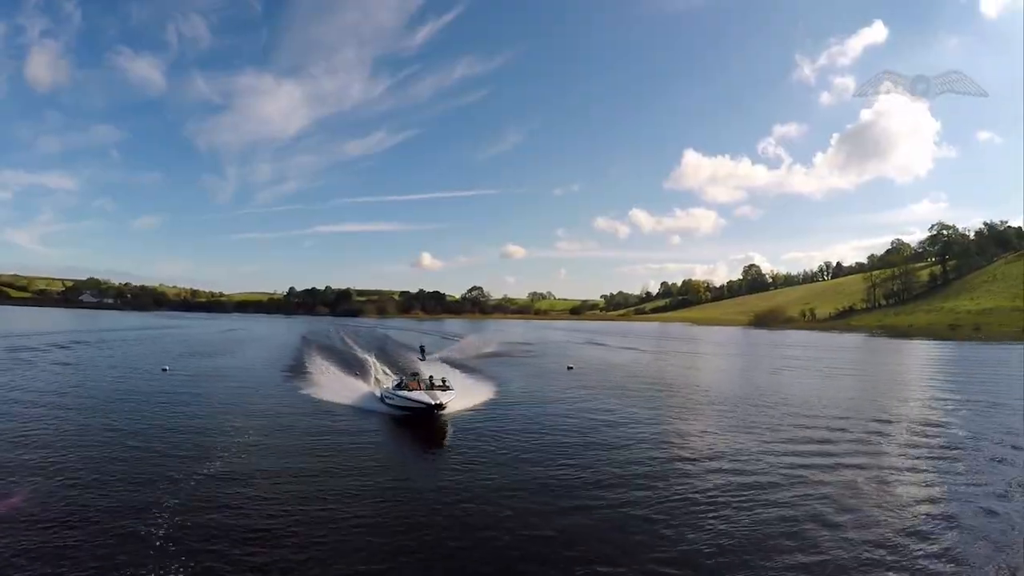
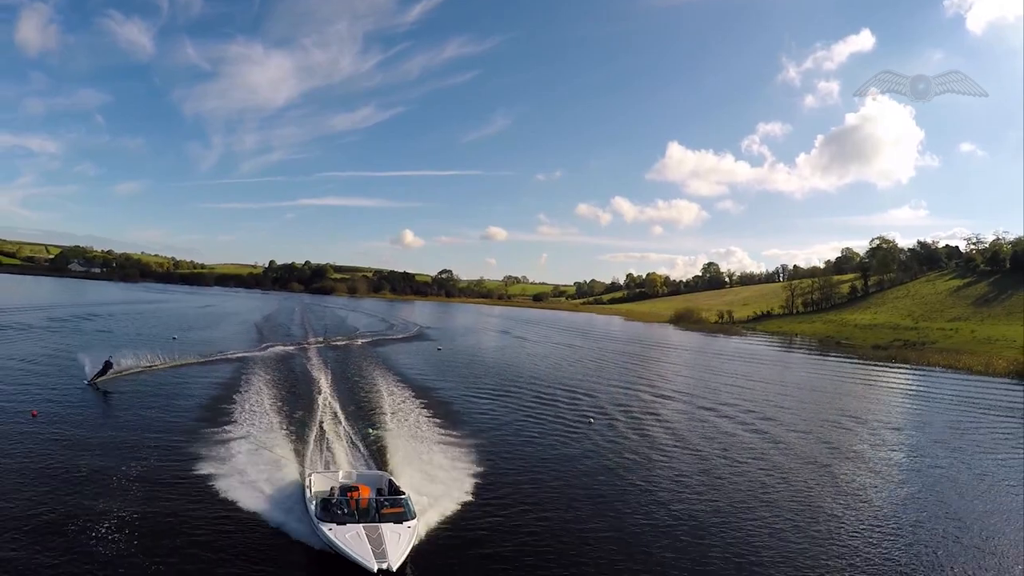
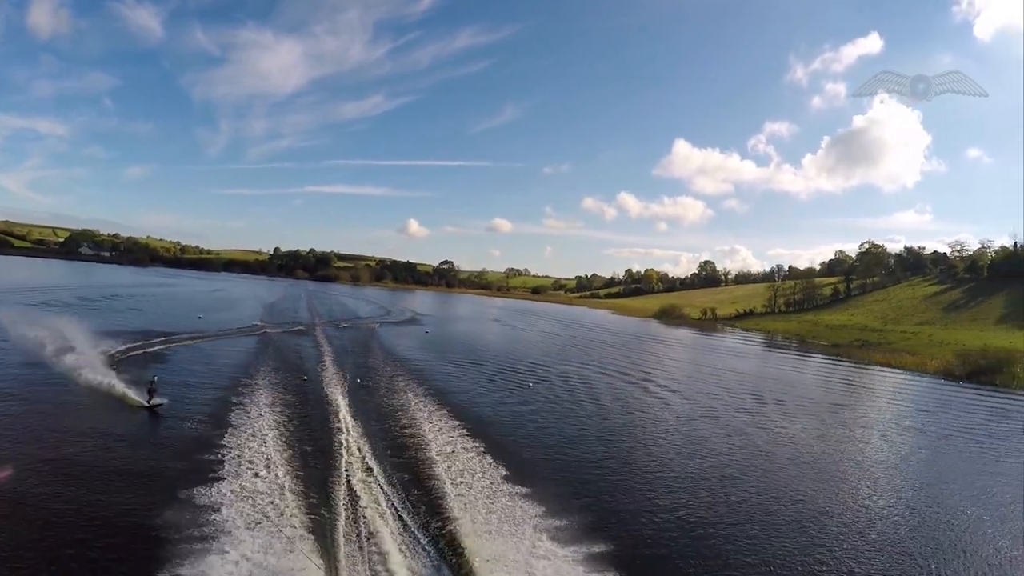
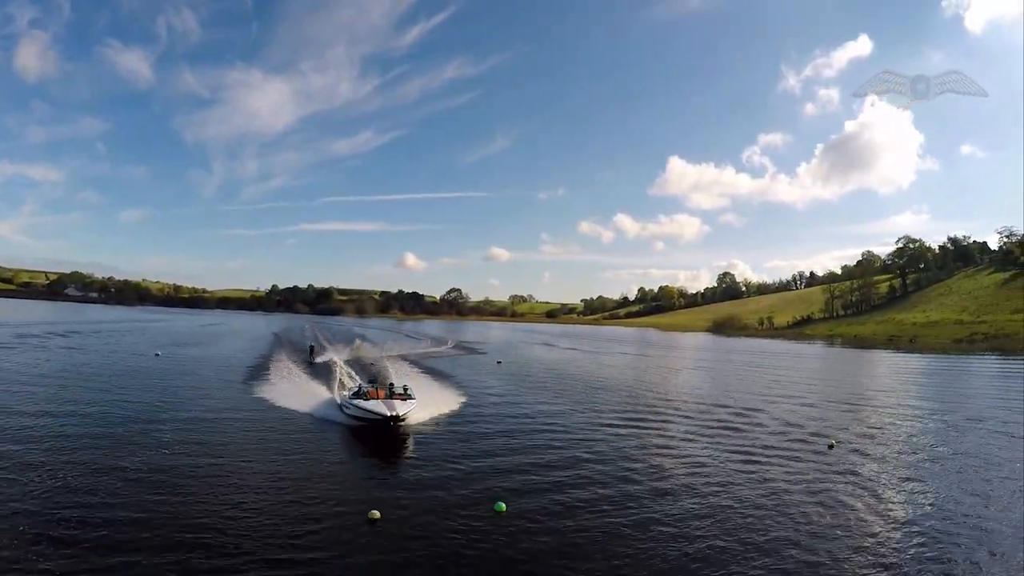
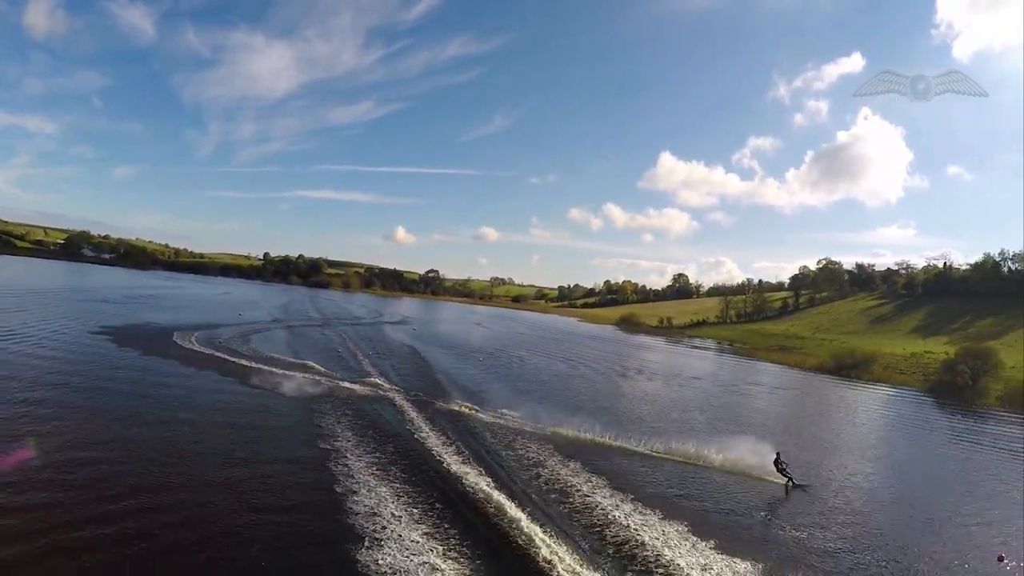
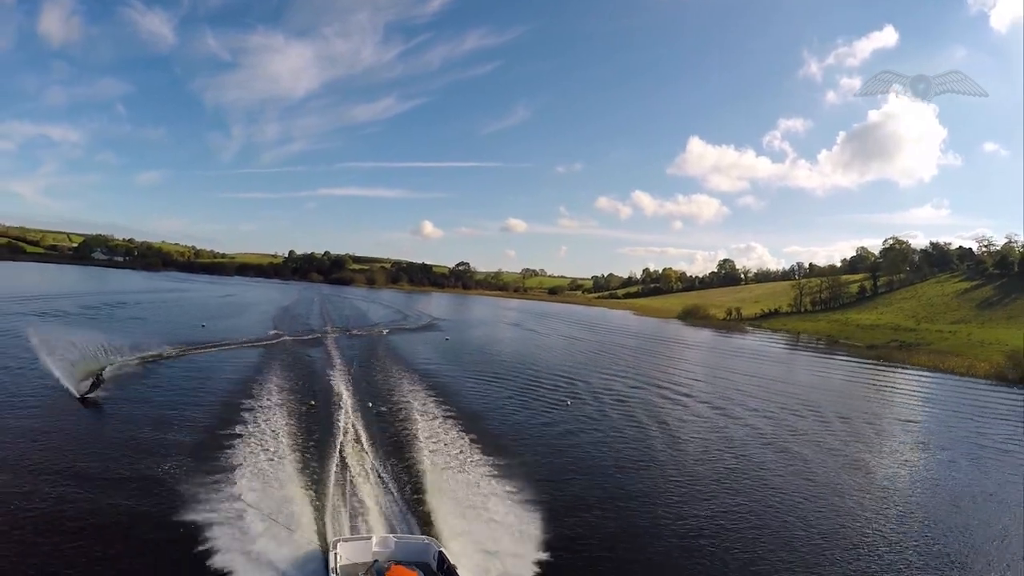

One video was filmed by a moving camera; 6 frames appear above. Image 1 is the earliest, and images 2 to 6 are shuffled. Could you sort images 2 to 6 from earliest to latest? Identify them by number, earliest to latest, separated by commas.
4, 2, 6, 3, 5
